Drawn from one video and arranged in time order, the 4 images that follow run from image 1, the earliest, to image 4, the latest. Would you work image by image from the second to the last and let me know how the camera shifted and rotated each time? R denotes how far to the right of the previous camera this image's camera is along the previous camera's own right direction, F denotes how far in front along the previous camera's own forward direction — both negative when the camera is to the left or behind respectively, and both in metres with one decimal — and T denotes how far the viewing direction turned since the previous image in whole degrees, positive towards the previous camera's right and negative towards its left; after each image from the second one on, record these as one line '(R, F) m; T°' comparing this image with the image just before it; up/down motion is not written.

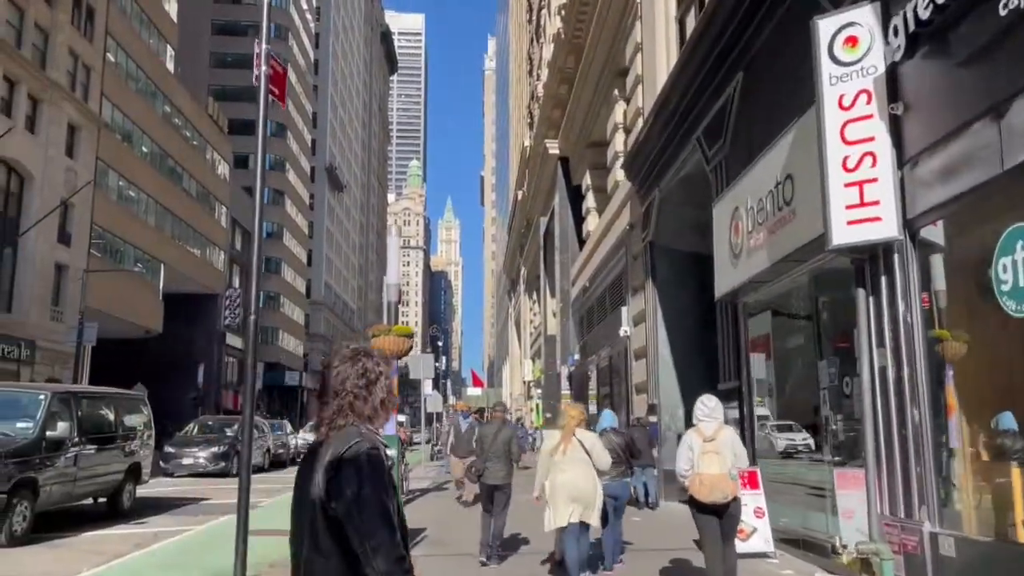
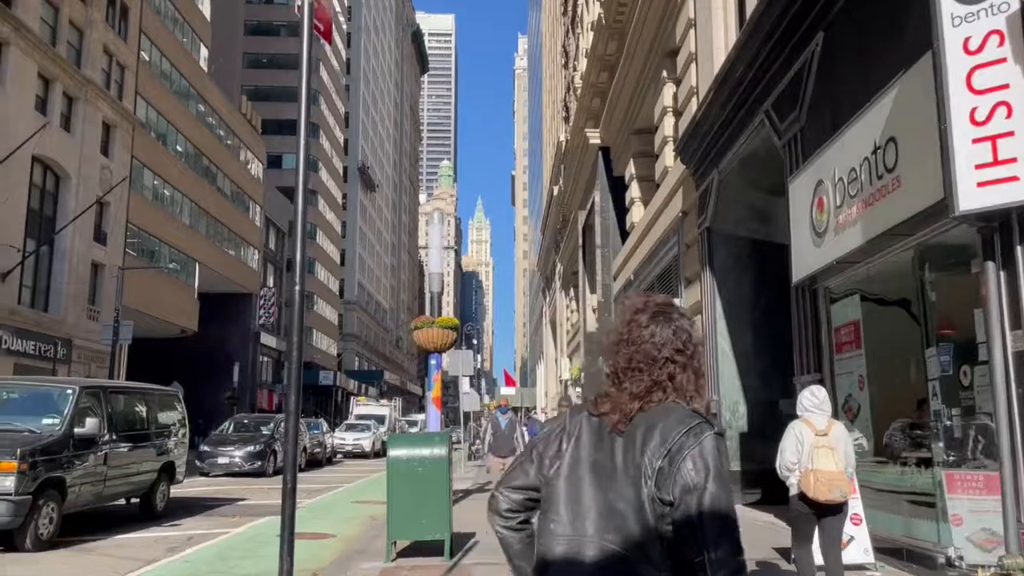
(-0.3, +0.8) m; -2°
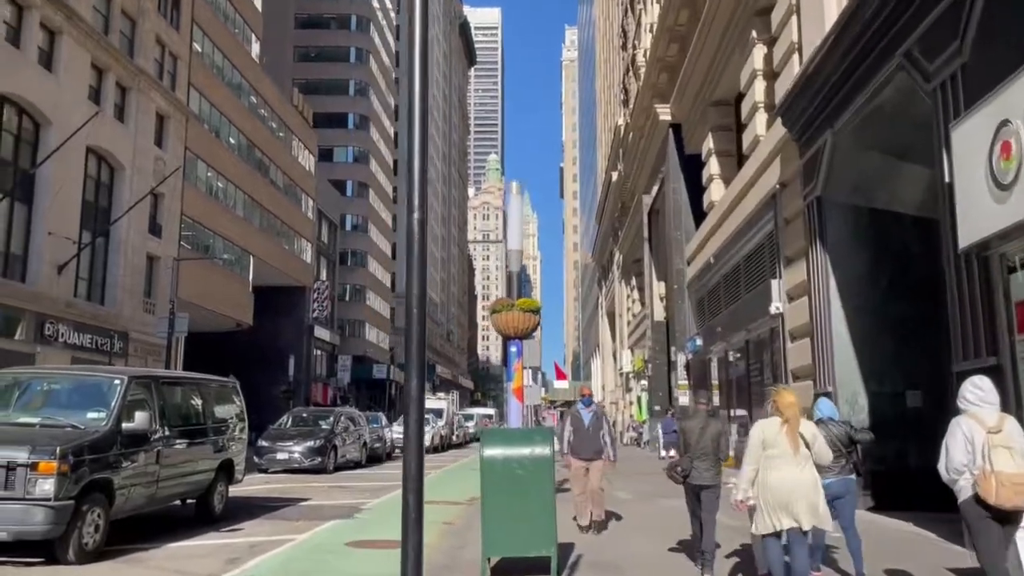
(-0.6, +1.4) m; -3°
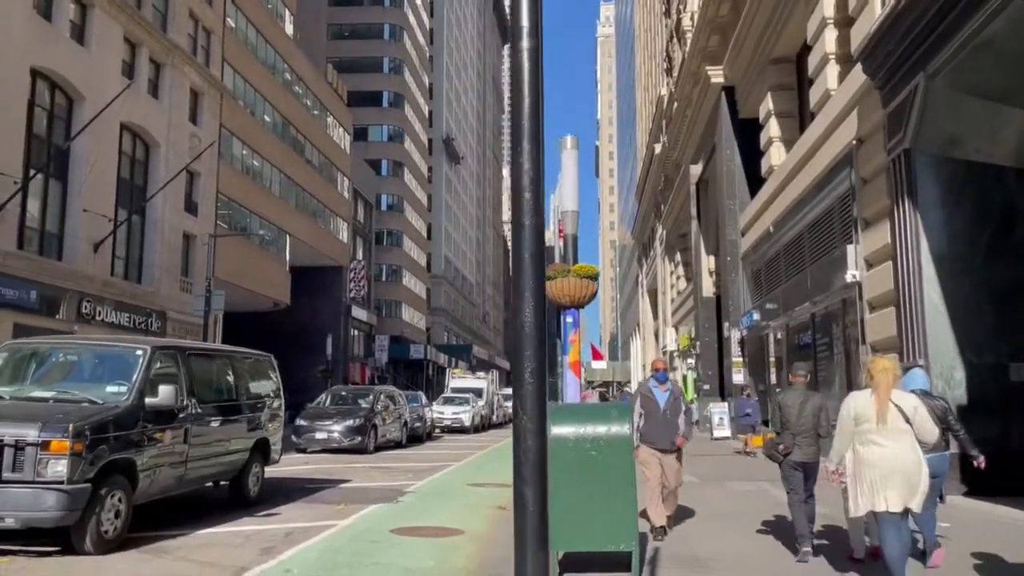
(-0.3, +1.0) m; -2°
